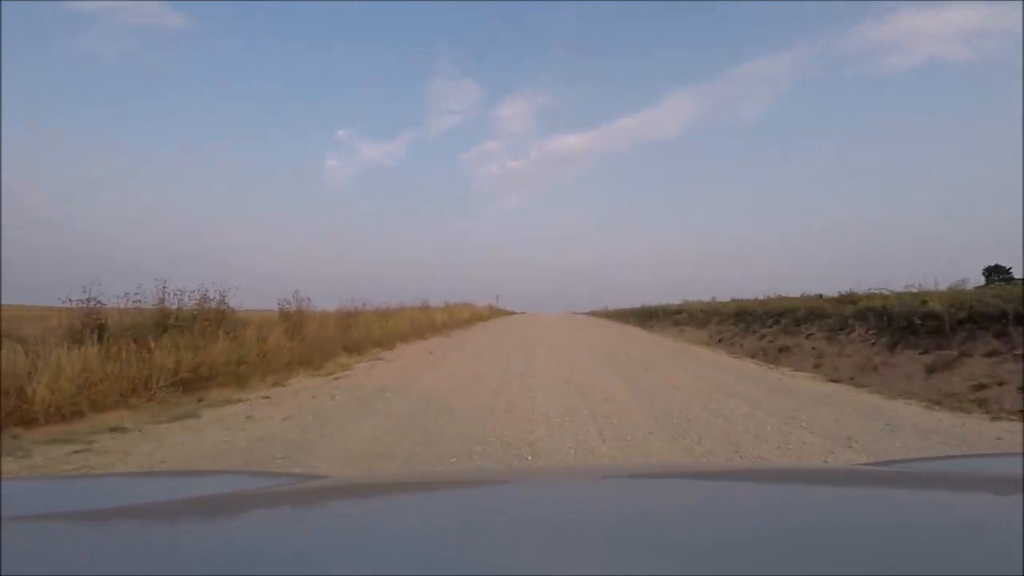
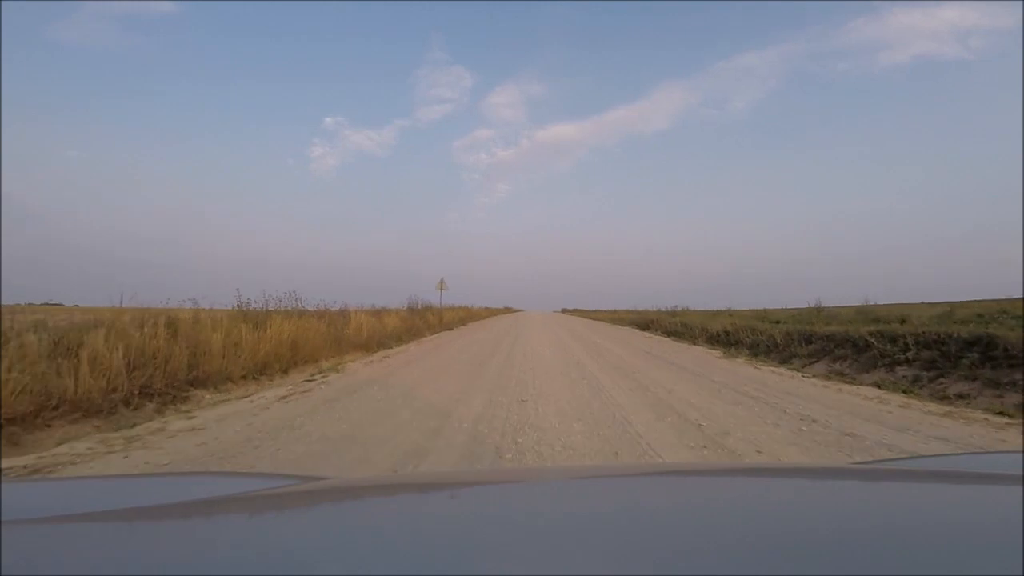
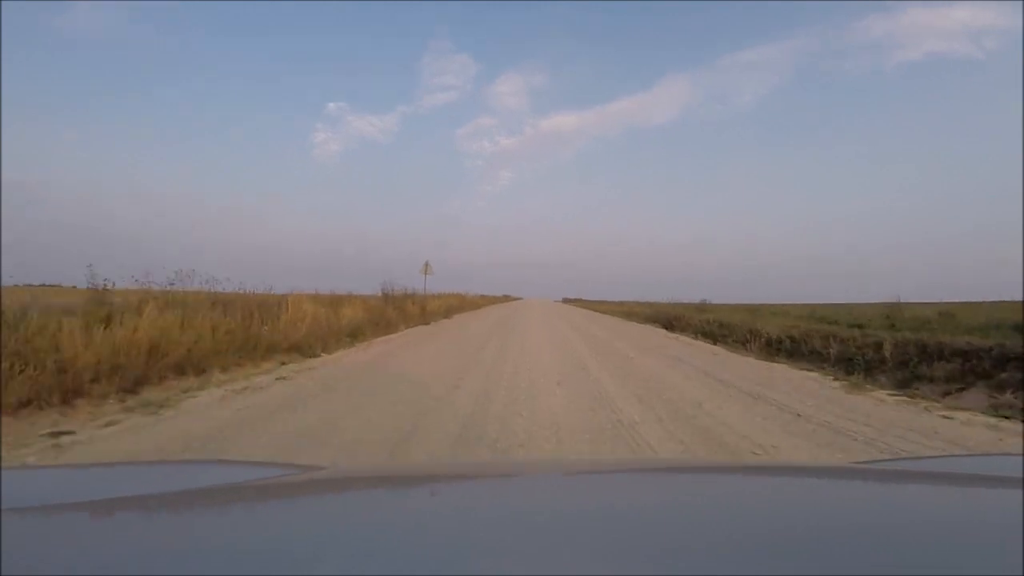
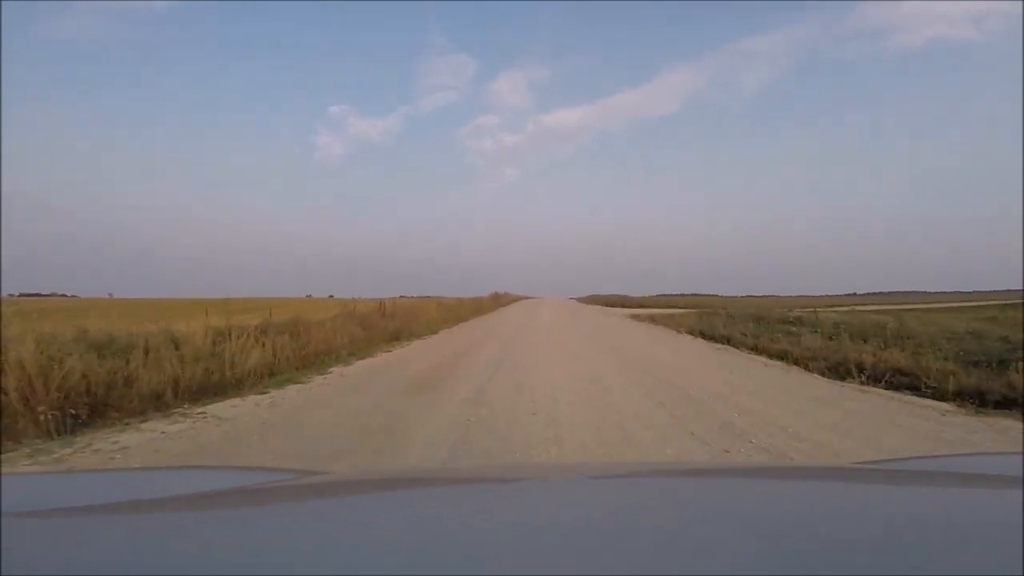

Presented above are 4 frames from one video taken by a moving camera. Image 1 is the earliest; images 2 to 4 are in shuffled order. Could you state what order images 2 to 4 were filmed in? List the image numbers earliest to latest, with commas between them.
2, 3, 4
